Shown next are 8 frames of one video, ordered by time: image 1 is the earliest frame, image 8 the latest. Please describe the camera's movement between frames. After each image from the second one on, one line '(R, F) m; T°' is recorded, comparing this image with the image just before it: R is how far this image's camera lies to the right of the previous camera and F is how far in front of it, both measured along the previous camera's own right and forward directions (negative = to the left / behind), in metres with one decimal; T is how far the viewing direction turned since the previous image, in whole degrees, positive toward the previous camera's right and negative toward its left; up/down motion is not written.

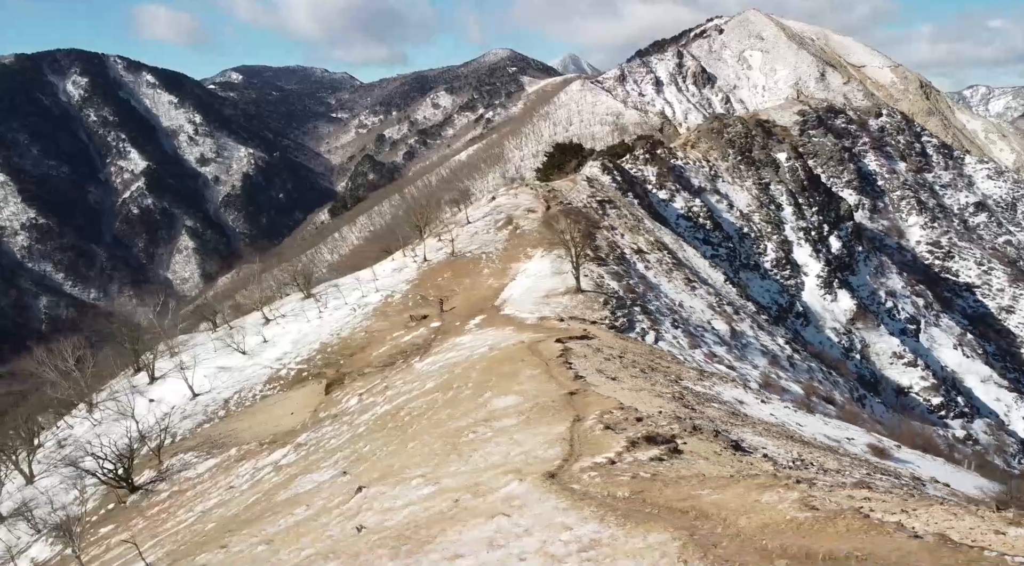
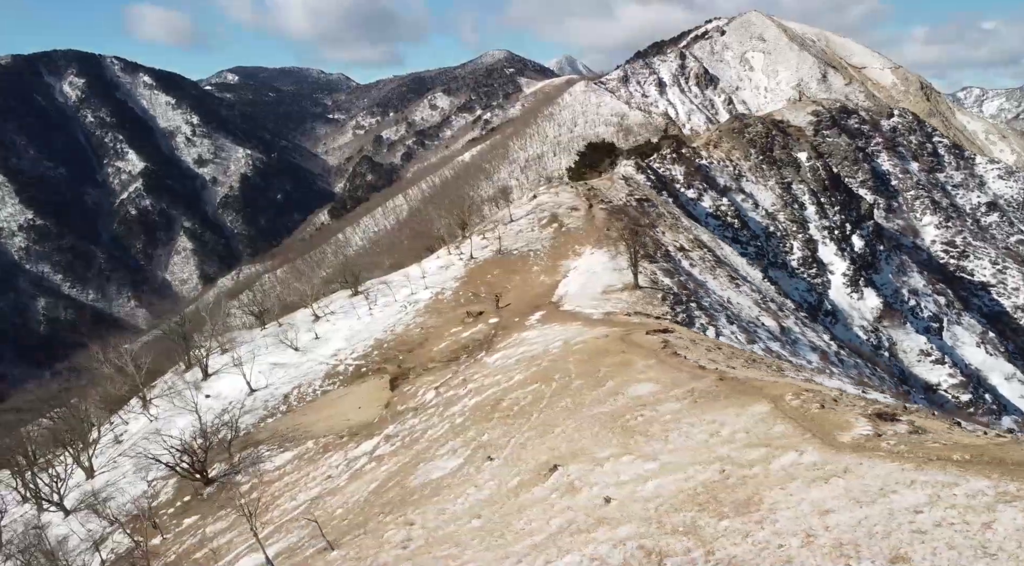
(-2.8, -0.3) m; 0°
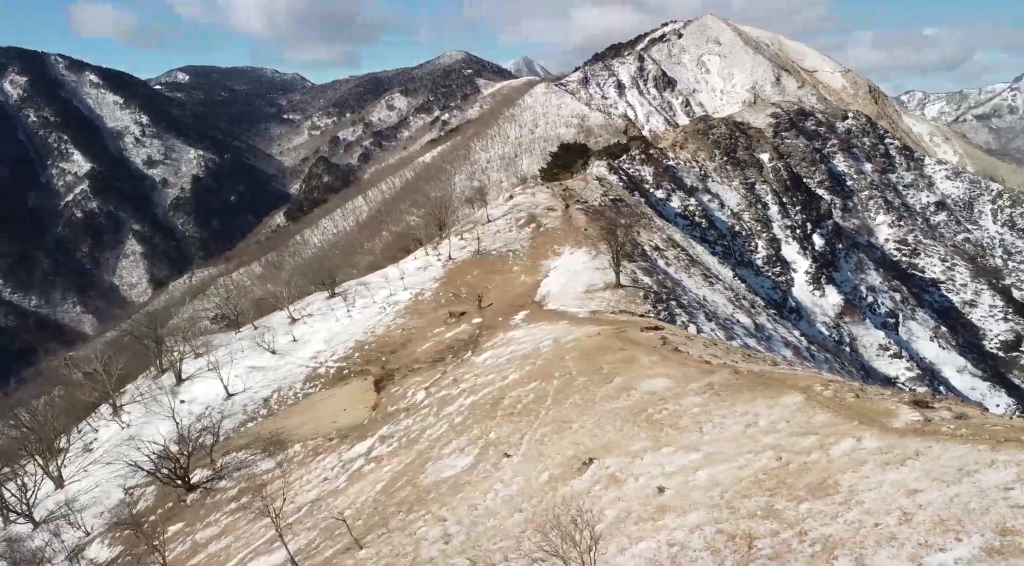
(-1.1, -0.1) m; +3°
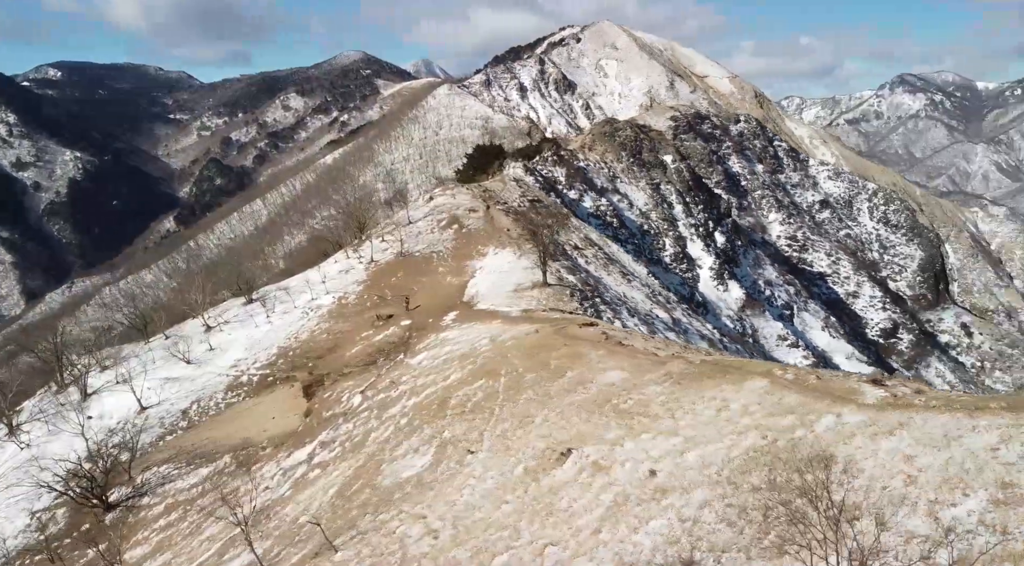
(-1.1, -0.2) m; +7°
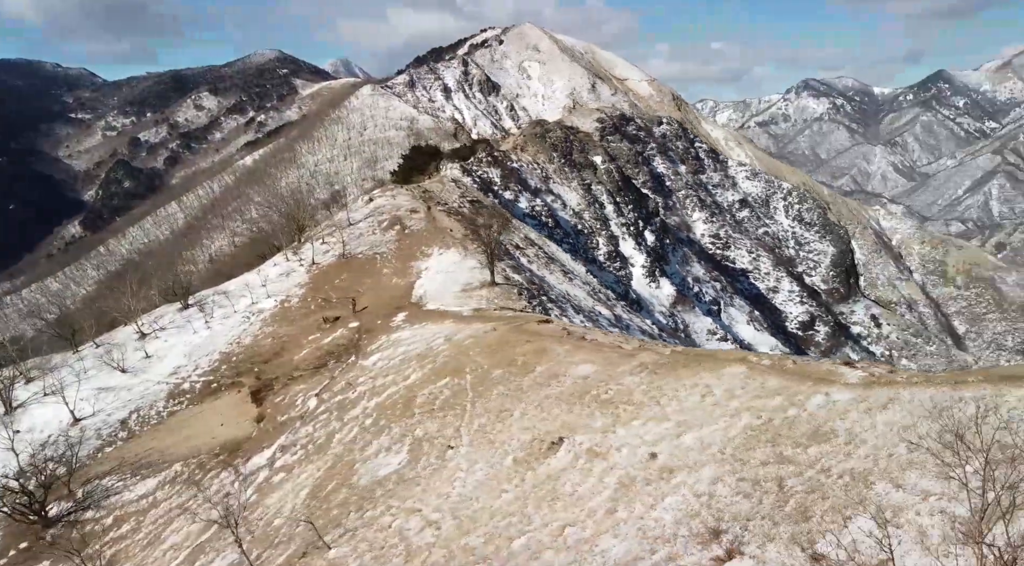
(-1.1, -0.3) m; +6°
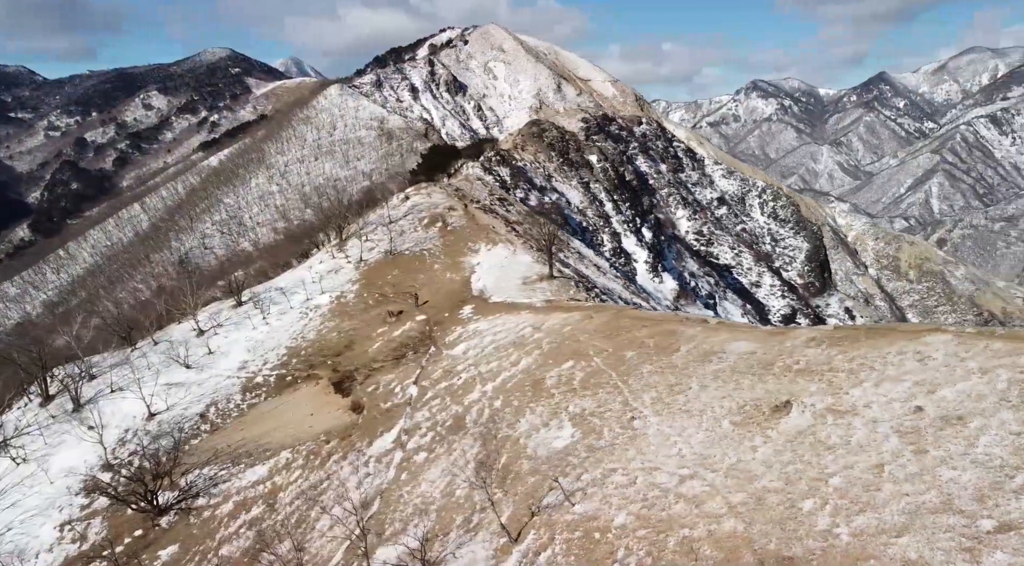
(-4.9, -1.1) m; +3°
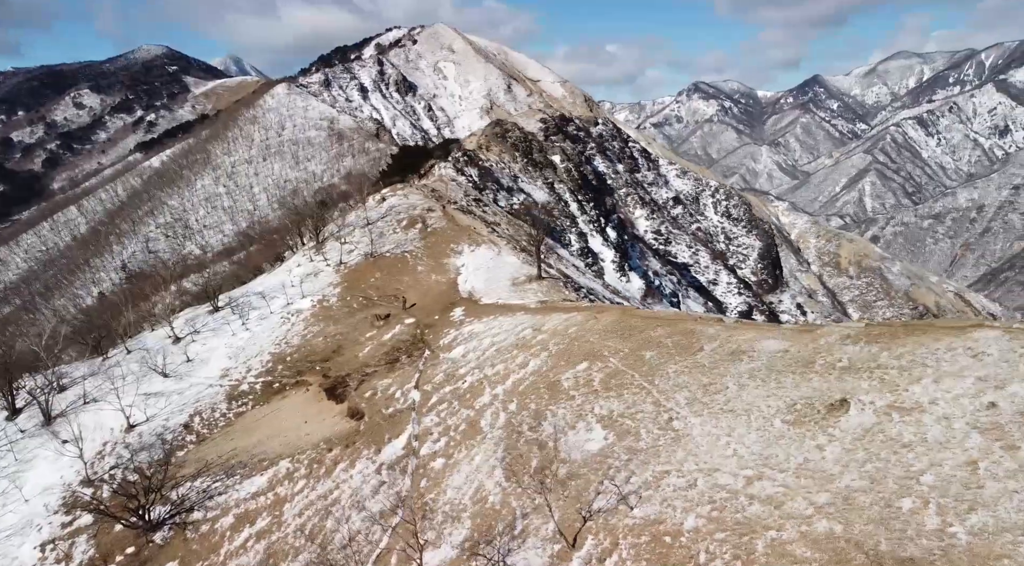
(-1.9, +0.4) m; +4°
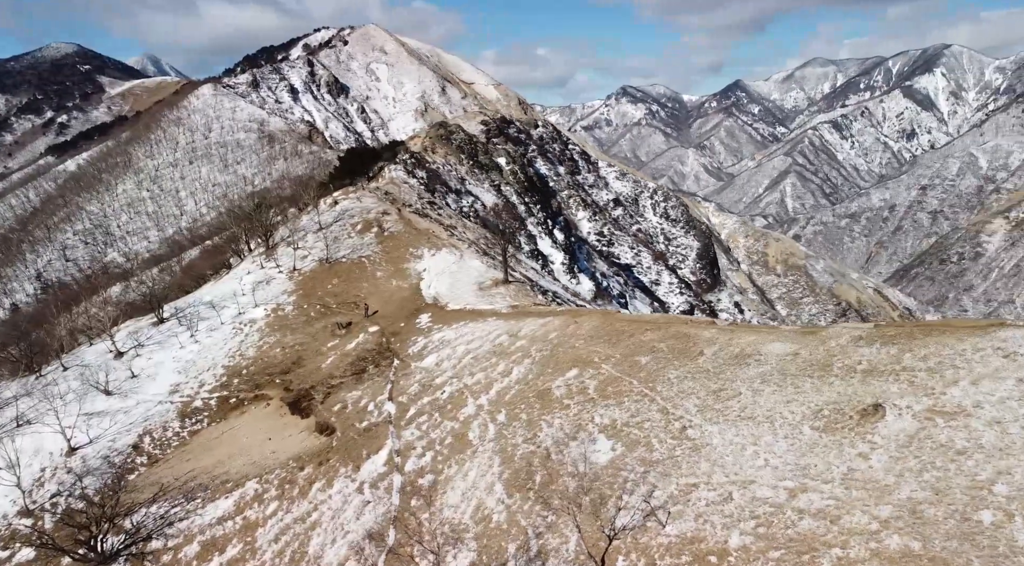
(-1.5, +1.0) m; +5°
